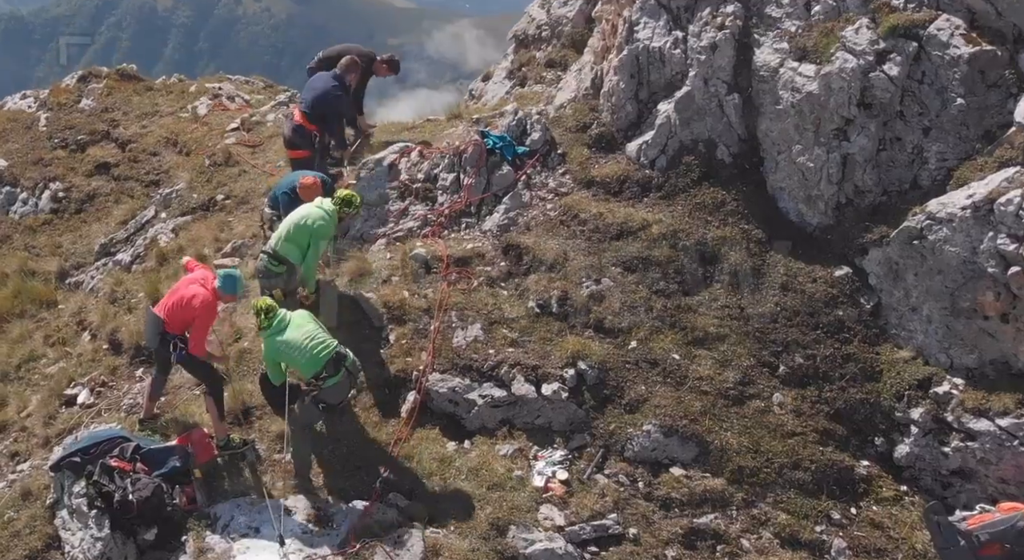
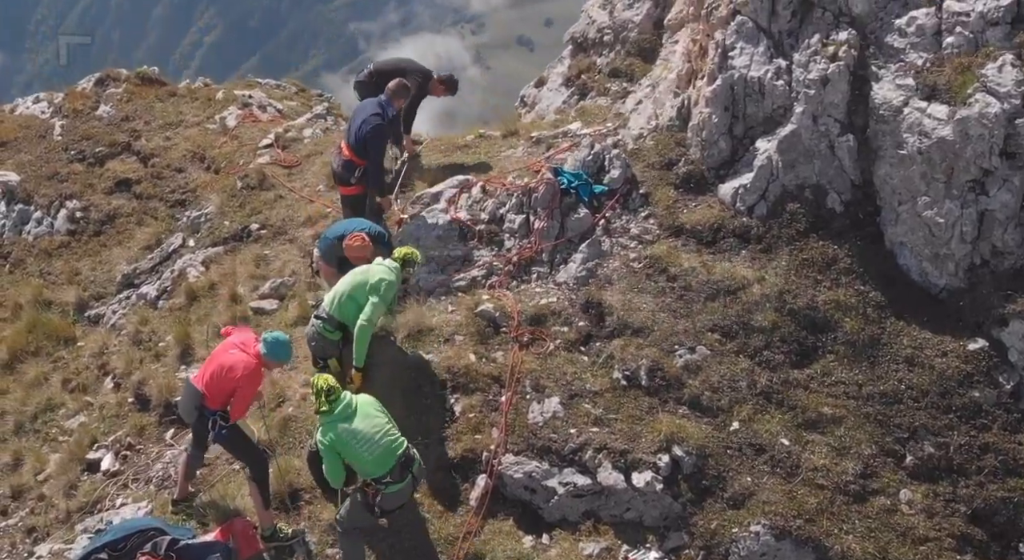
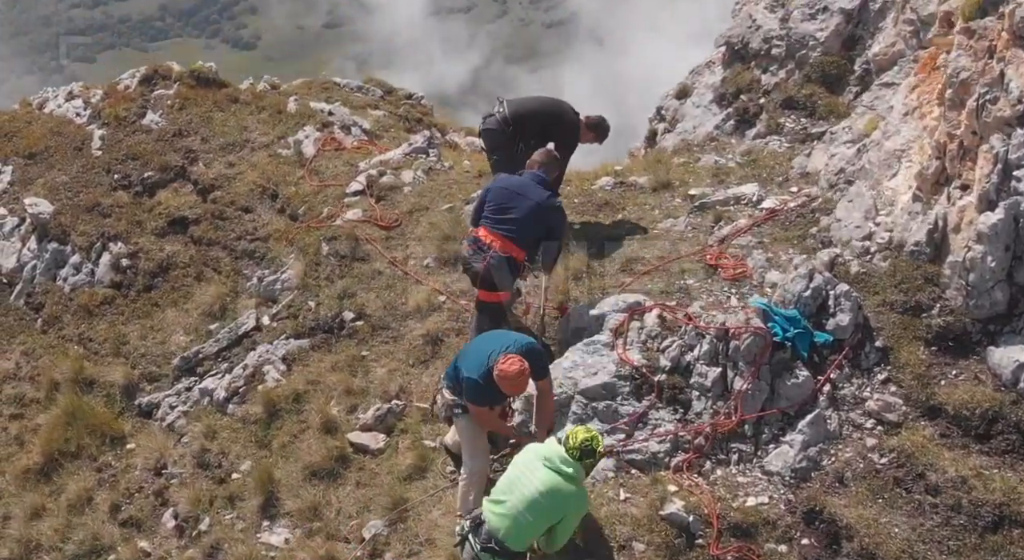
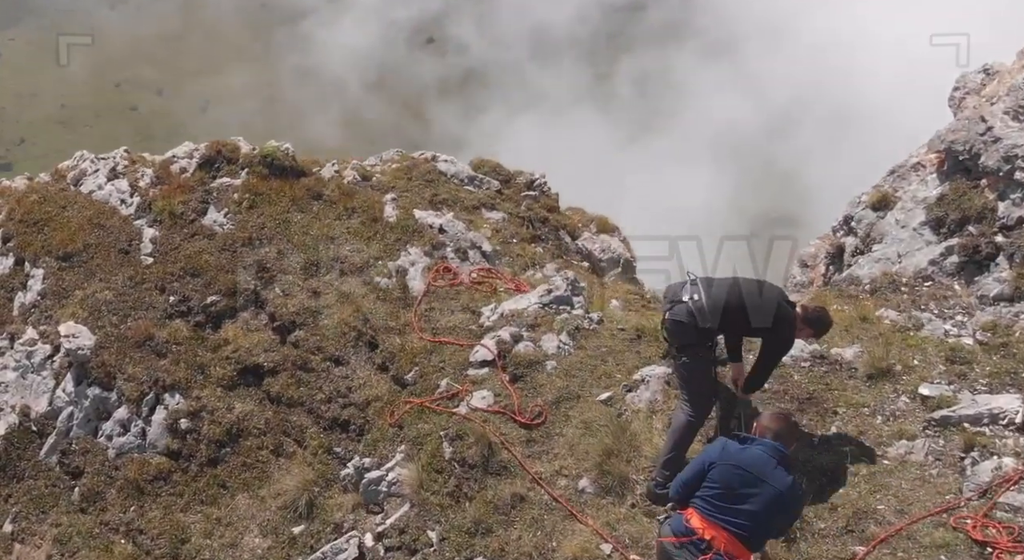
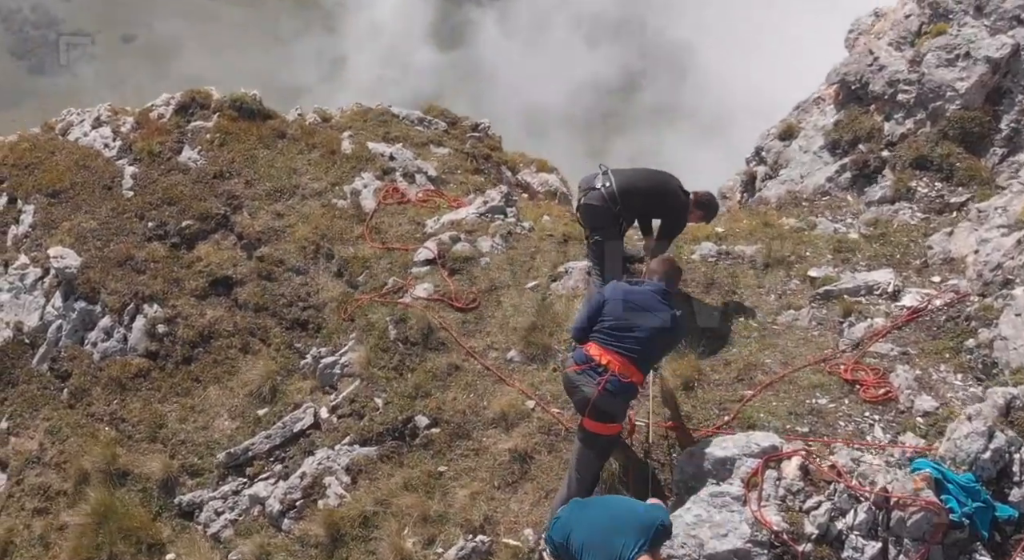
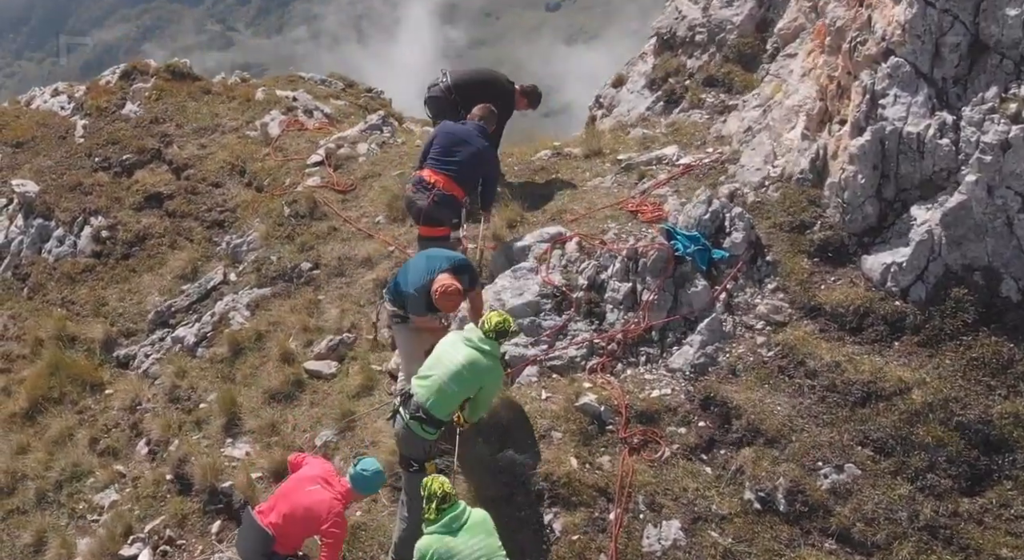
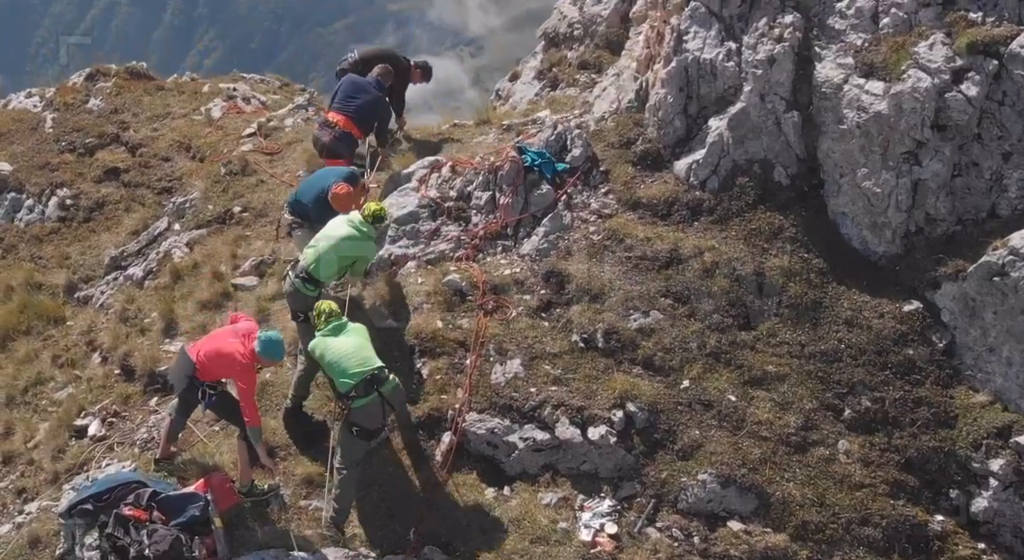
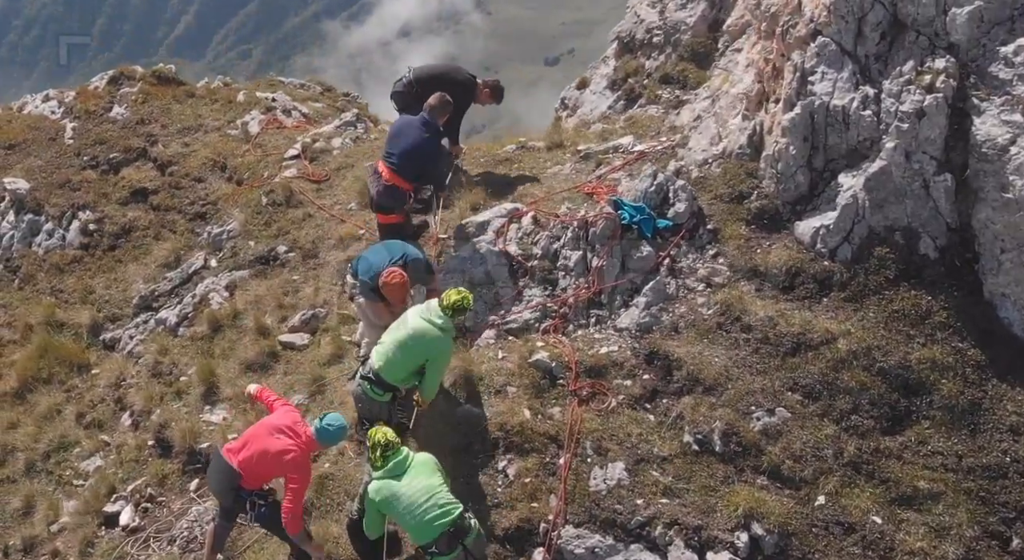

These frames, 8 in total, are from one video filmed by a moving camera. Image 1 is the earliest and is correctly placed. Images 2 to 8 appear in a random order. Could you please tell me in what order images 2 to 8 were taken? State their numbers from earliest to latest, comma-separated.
7, 2, 8, 6, 3, 5, 4
